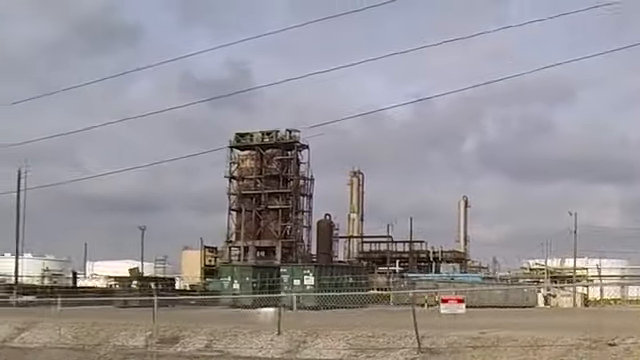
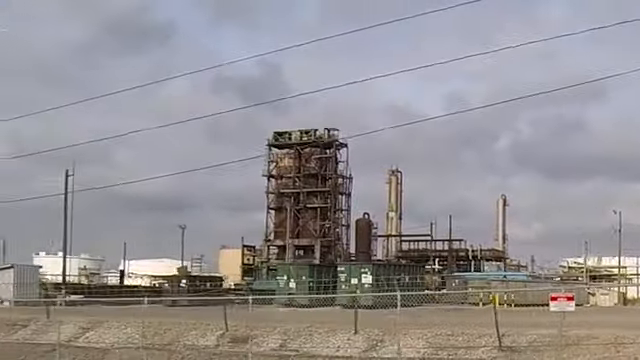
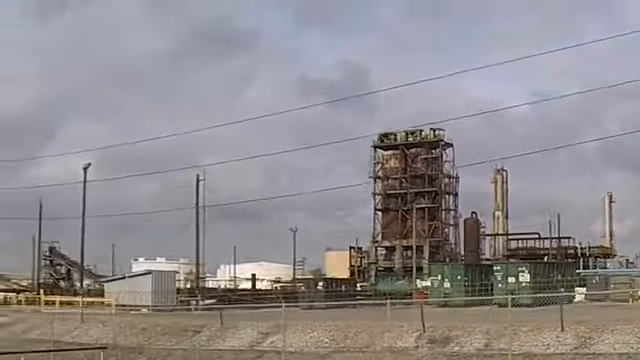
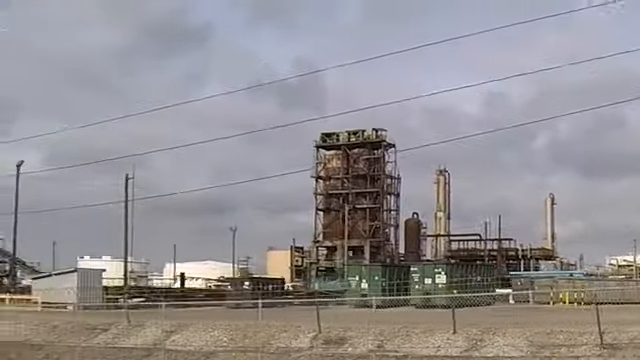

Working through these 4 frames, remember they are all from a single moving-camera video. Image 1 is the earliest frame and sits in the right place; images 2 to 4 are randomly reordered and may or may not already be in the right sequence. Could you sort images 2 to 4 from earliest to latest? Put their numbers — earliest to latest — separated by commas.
2, 4, 3
